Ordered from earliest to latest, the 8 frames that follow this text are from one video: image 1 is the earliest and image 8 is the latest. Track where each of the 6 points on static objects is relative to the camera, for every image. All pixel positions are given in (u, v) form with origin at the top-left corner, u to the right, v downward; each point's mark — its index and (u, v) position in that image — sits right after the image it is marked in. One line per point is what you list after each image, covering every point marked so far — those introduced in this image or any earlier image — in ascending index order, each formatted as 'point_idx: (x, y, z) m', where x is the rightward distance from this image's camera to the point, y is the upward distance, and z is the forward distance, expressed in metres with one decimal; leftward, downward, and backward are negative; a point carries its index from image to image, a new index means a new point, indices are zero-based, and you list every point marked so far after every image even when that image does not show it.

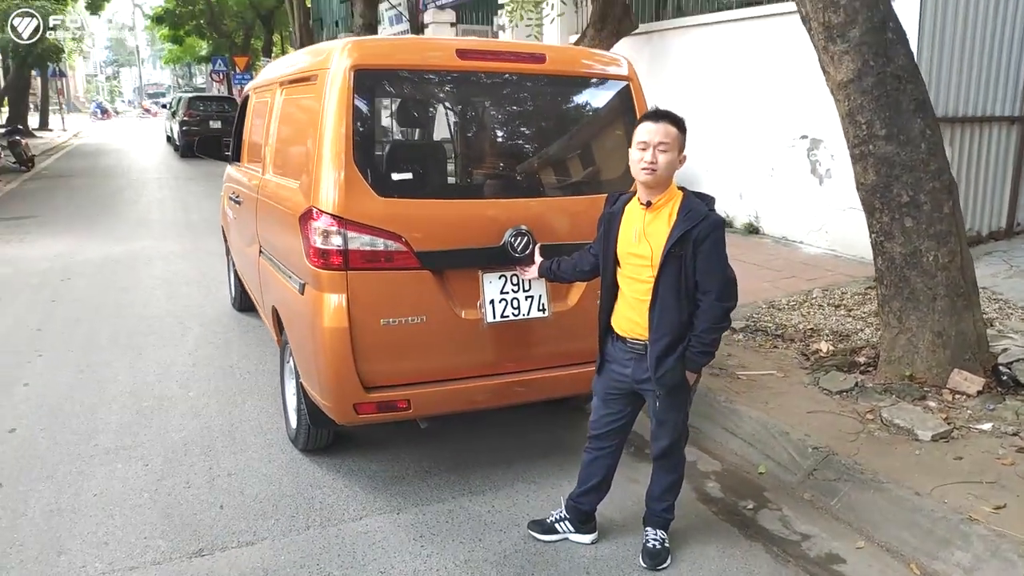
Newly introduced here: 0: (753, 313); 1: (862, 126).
0: (+1.6, -0.2, +5.3) m
1: (+1.7, +0.8, +3.9) m
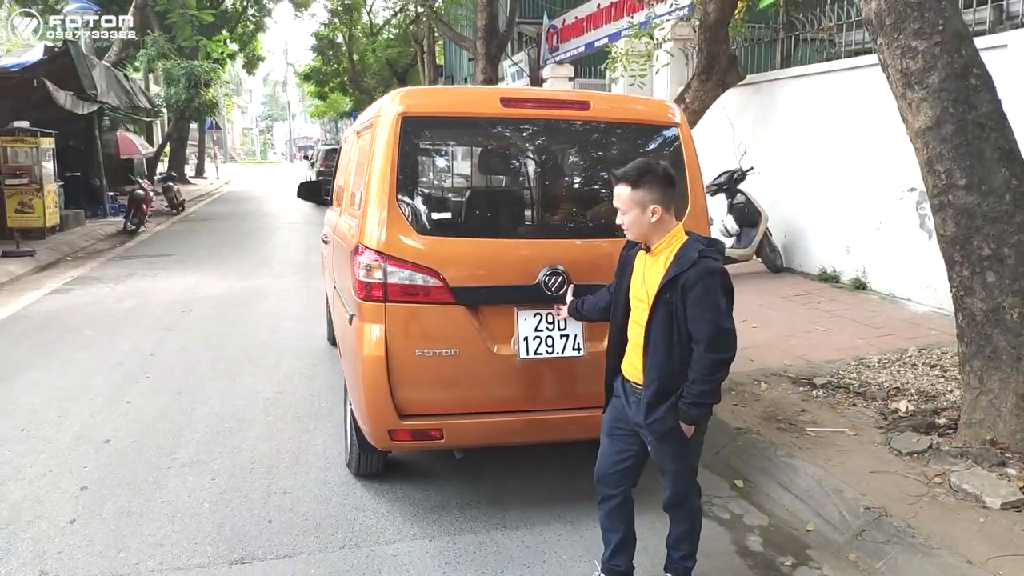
0: (+2.1, -0.5, +5.1) m
1: (+2.0, +0.5, +3.8) m
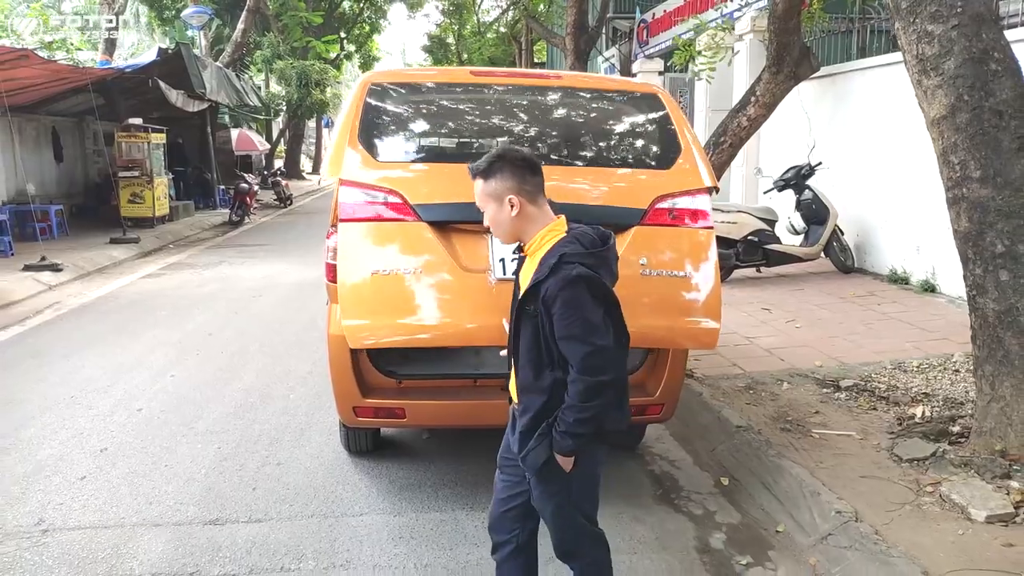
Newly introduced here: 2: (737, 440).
0: (+2.2, -0.5, +4.9) m
1: (+1.9, +0.5, +3.5) m
2: (+1.1, -0.7, +4.0) m
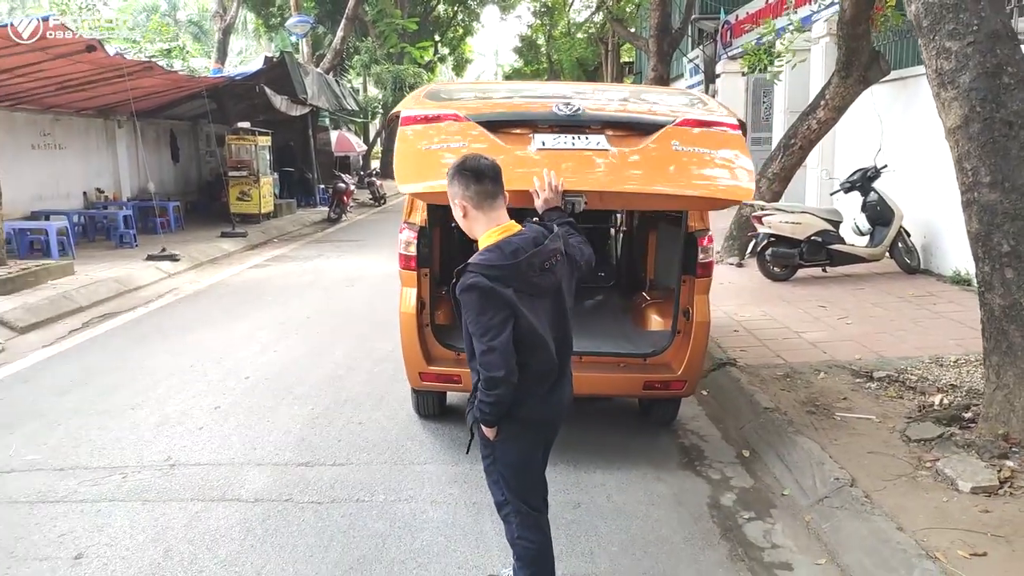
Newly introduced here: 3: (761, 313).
0: (+2.5, -0.5, +5.2) m
1: (+2.2, +0.5, +3.9) m
2: (+1.4, -0.7, +4.4) m
3: (+2.1, -0.2, +6.9) m
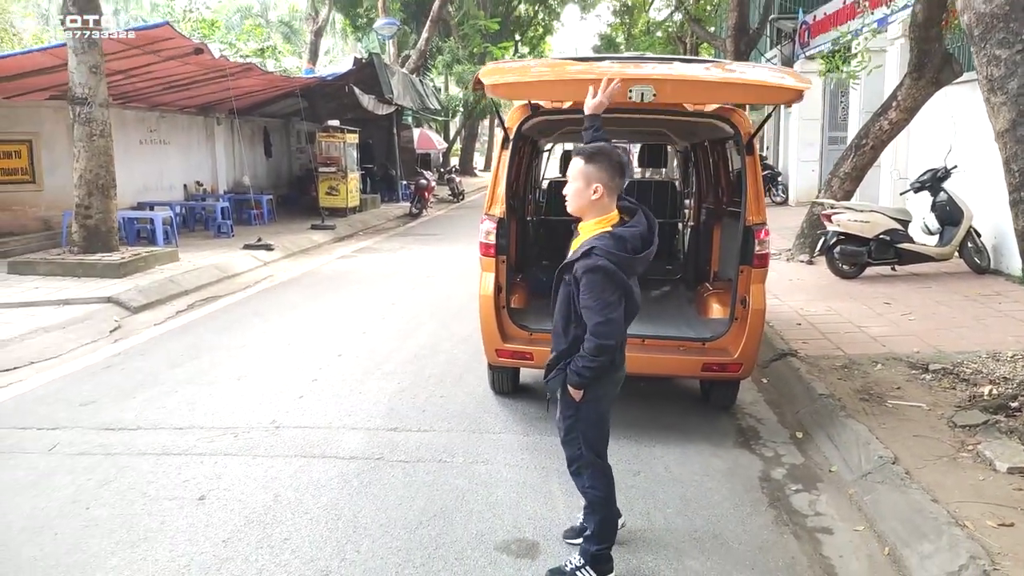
0: (+3.0, -0.5, +5.3) m
1: (+2.5, +0.6, +4.1) m
2: (+1.8, -0.7, +4.7) m
3: (+2.7, -0.2, +7.1) m
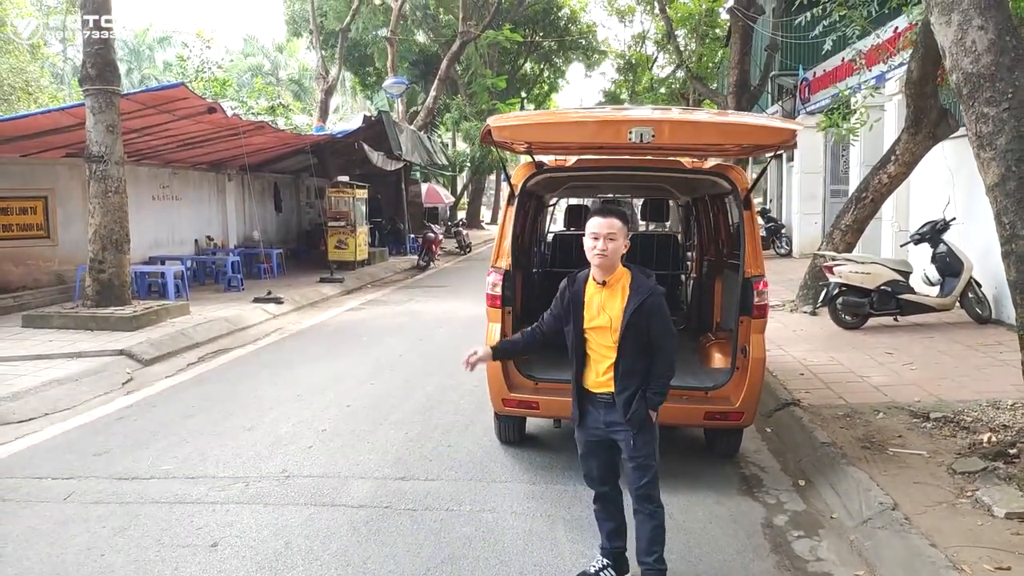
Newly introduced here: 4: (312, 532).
0: (+3.0, -0.8, +5.4) m
1: (+2.6, +0.3, +4.2) m
2: (+1.8, -1.0, +4.8) m
3: (+2.8, -0.6, +7.2) m
4: (-1.0, -1.2, +4.0) m
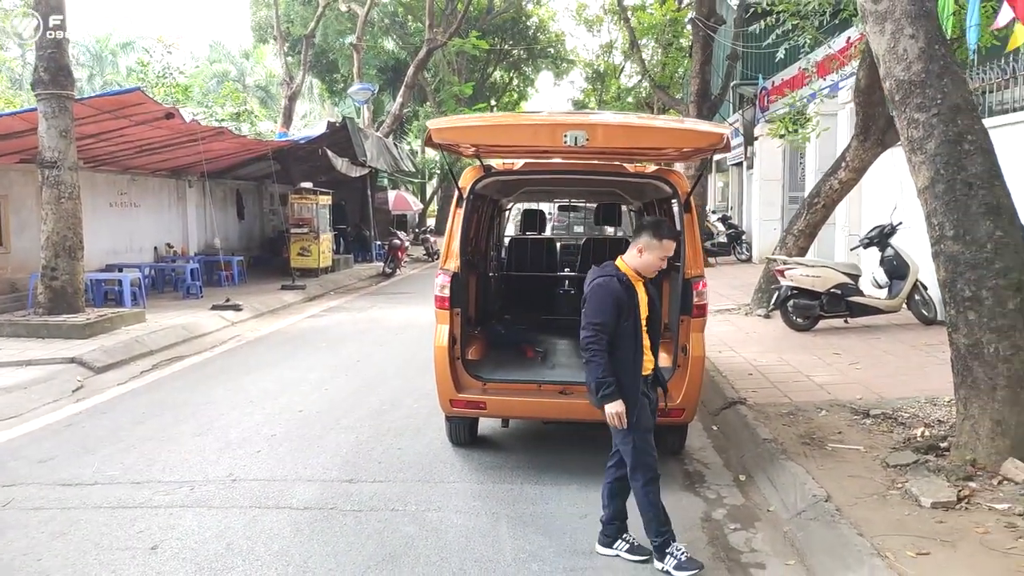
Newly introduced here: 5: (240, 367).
0: (+2.7, -0.8, +5.6) m
1: (+2.3, +0.3, +4.4) m
2: (+1.5, -1.0, +4.9) m
3: (+2.4, -0.6, +7.3) m
4: (-1.3, -1.2, +4.0) m
5: (-2.7, -0.8, +8.1) m
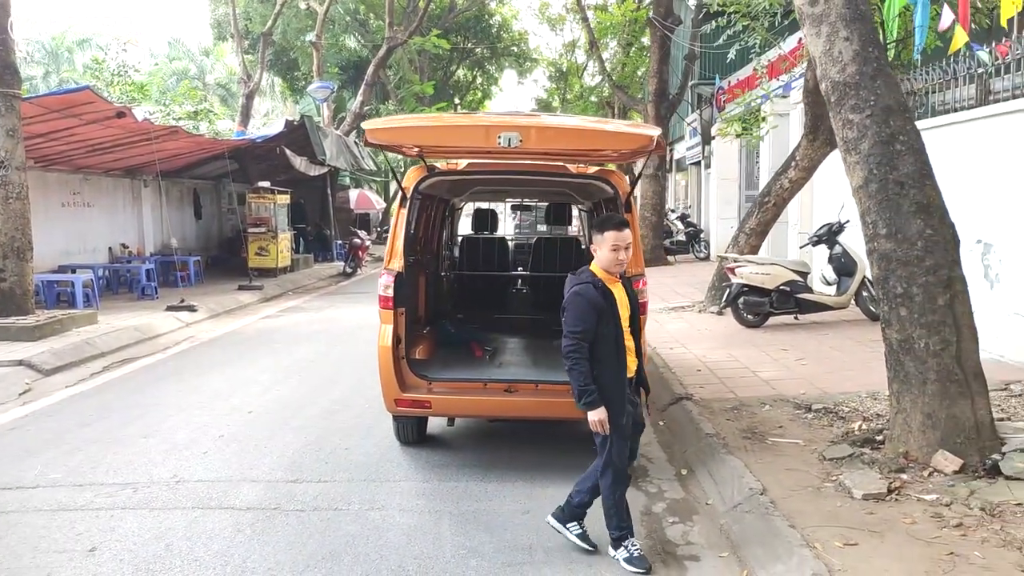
0: (+2.3, -0.8, +5.7) m
1: (+2.0, +0.3, +4.5) m
2: (+1.2, -0.9, +5.0) m
3: (+2.0, -0.6, +7.4) m
4: (-1.5, -1.2, +4.0) m
5: (-3.1, -0.8, +8.0) m
